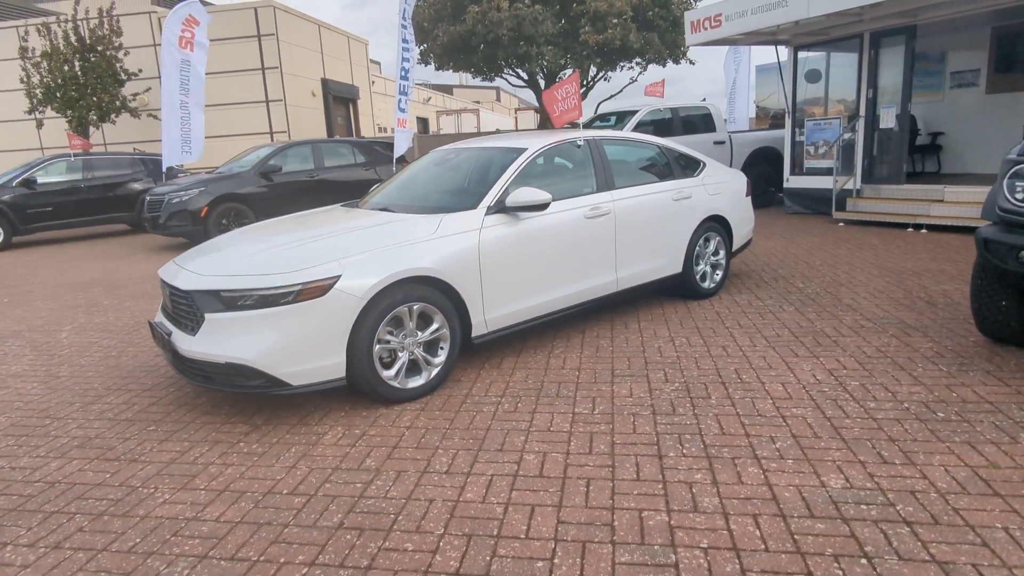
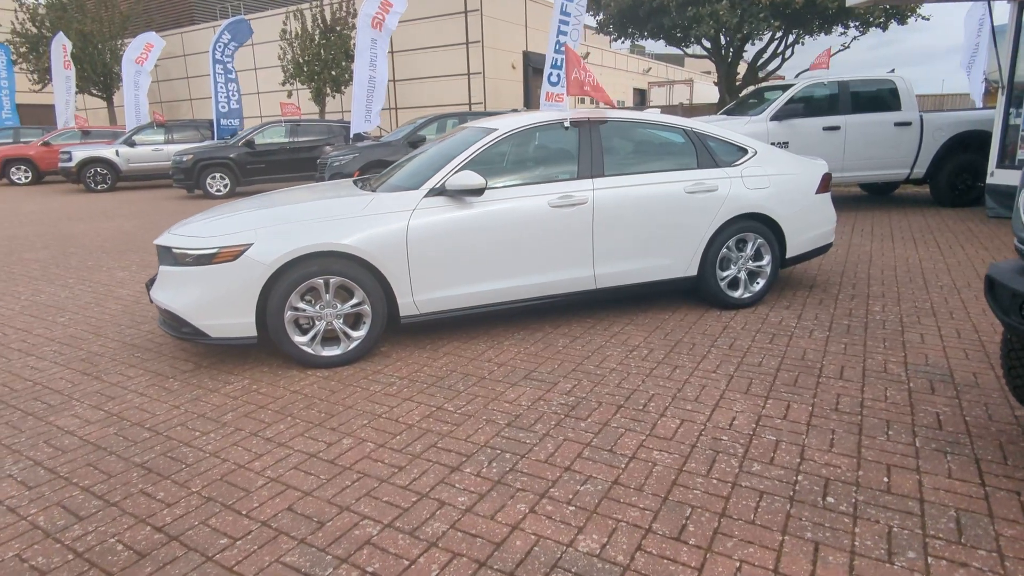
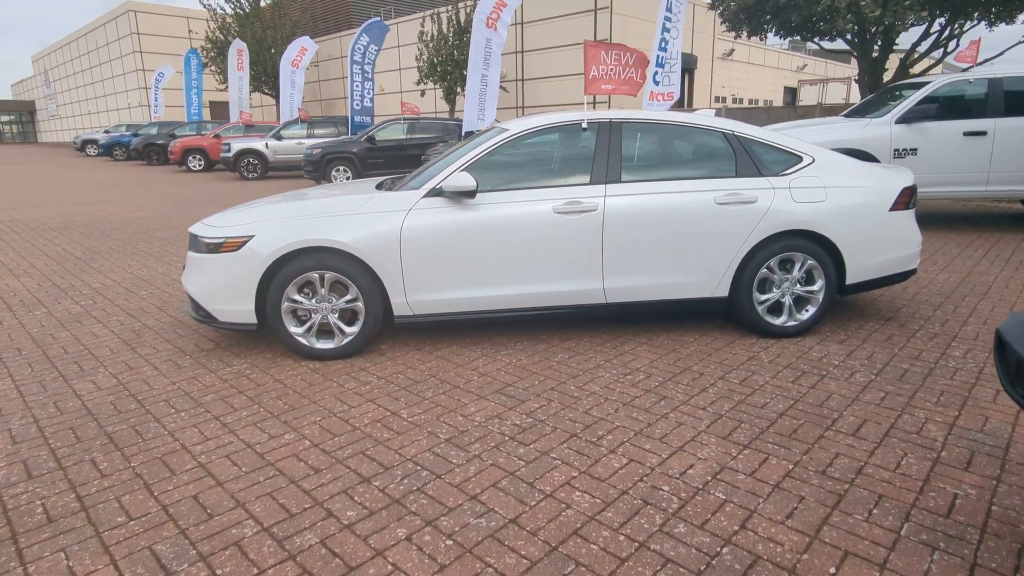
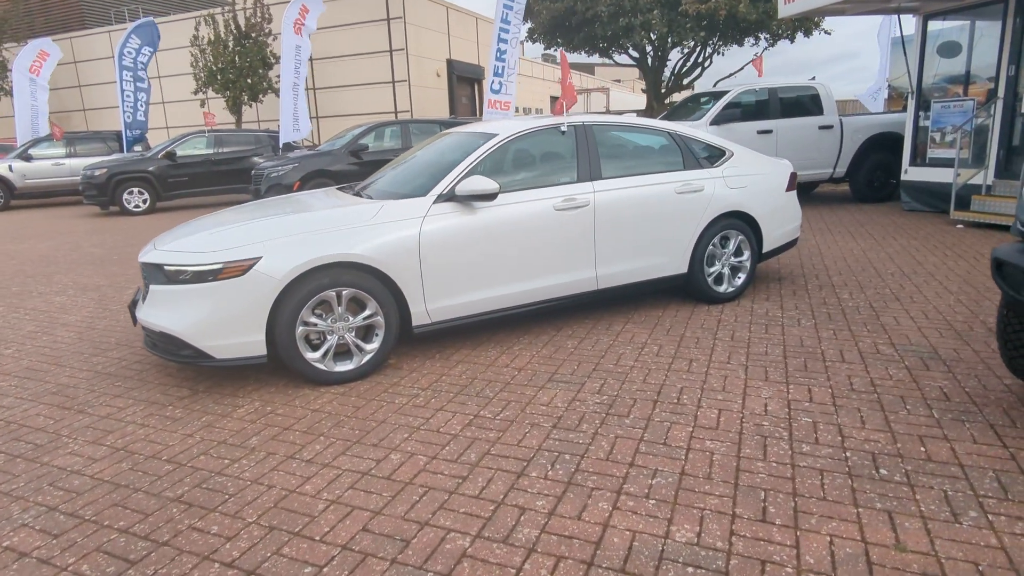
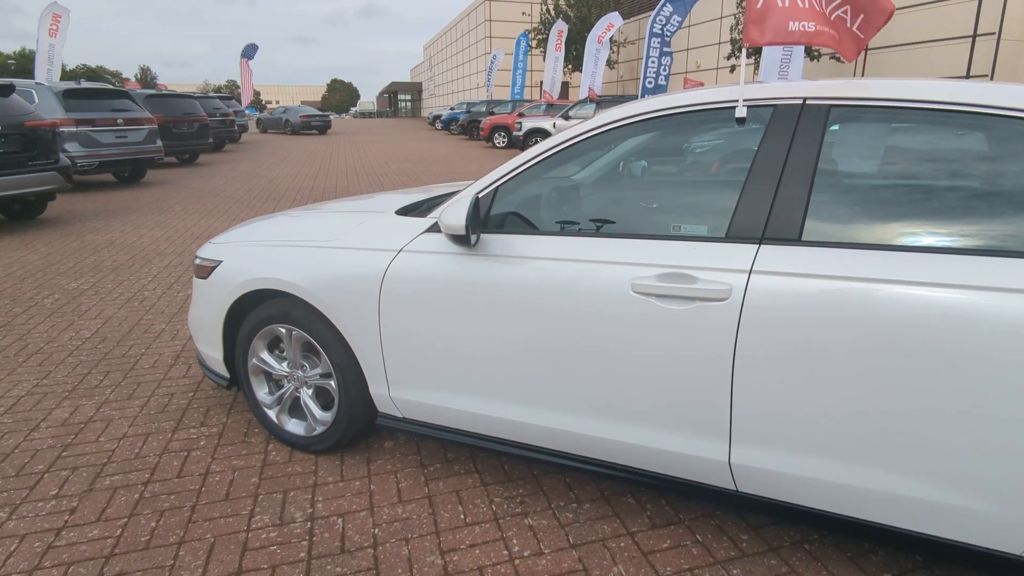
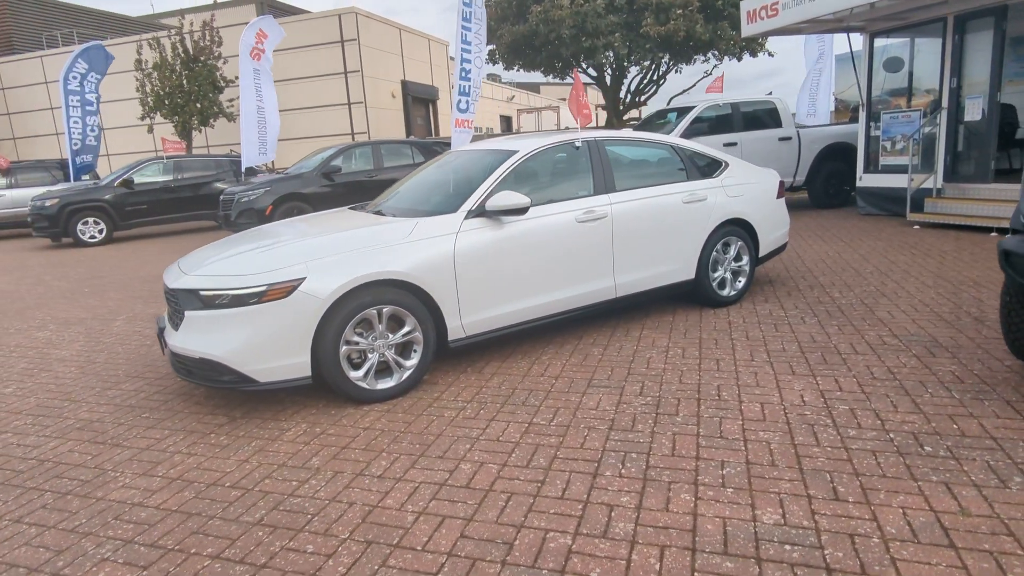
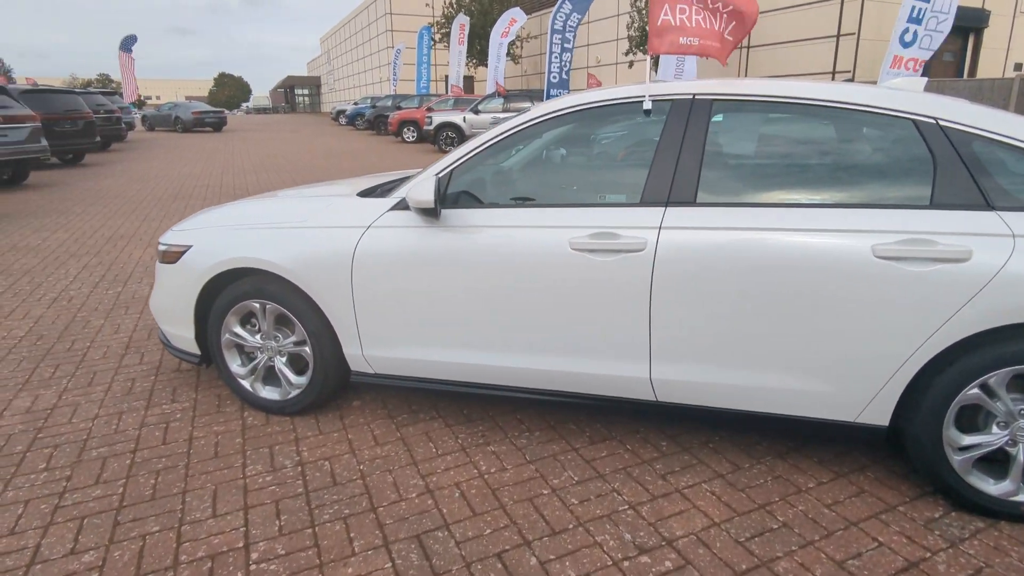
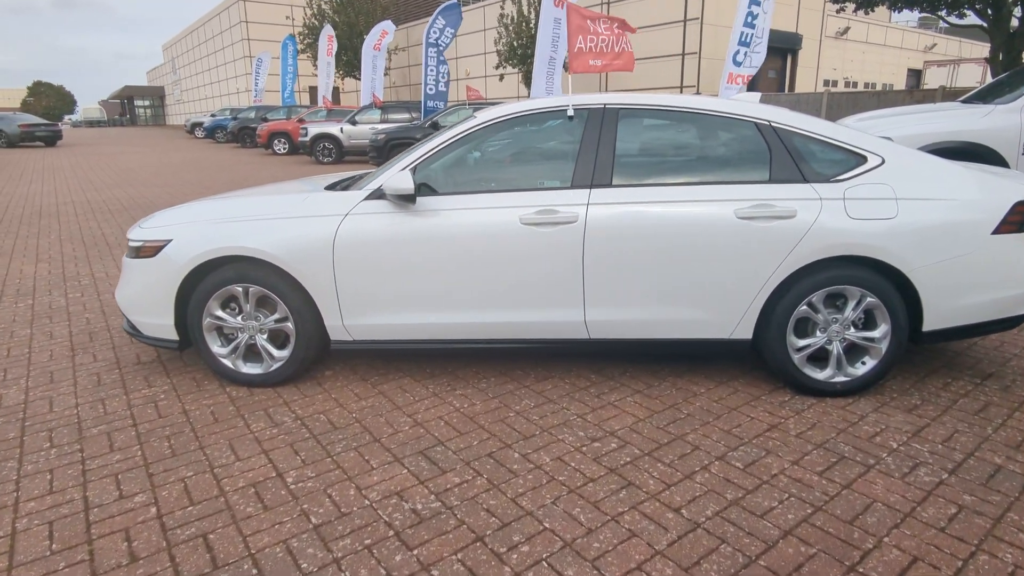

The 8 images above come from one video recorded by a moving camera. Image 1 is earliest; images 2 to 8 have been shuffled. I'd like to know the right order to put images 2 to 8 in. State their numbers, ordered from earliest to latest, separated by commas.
6, 4, 2, 3, 8, 7, 5
